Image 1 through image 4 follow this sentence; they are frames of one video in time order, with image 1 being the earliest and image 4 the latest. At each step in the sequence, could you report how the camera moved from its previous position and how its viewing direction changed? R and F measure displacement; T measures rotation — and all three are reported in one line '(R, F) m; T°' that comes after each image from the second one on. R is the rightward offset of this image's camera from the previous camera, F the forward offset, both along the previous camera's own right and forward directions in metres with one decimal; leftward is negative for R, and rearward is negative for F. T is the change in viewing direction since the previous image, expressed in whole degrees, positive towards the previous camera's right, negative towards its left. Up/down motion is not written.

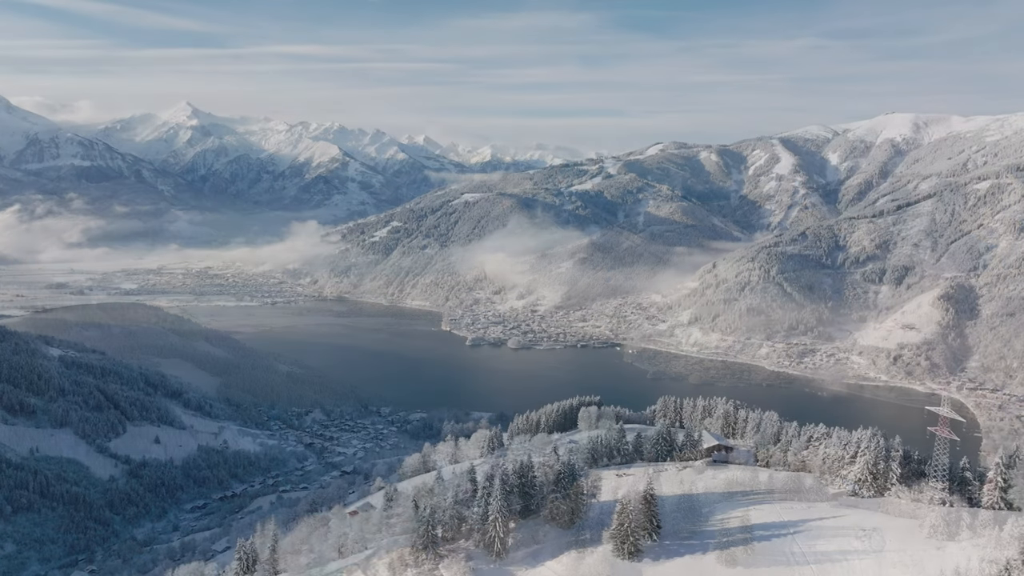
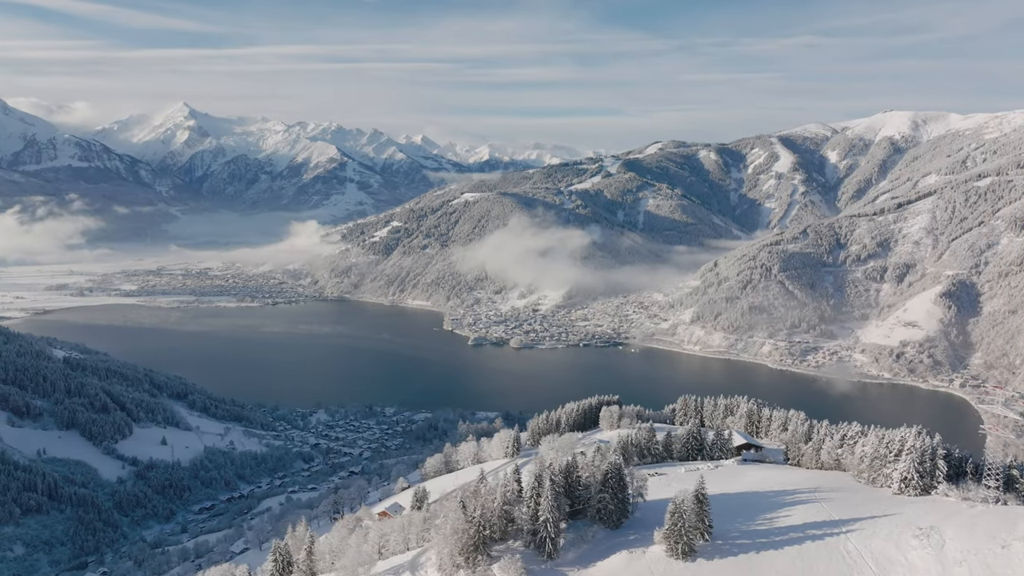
(-1.5, 0.0) m; 0°
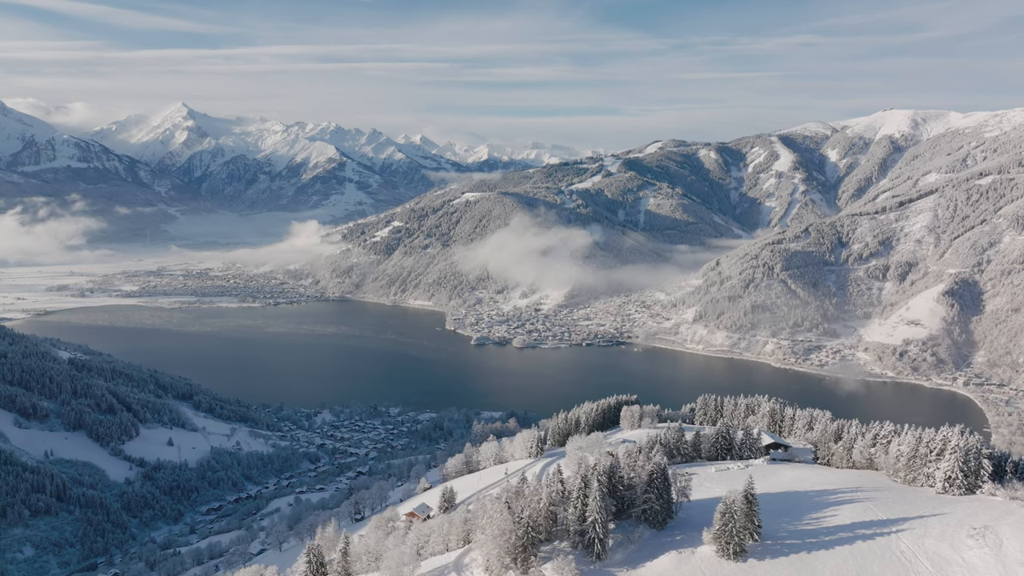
(-1.4, +0.1) m; 0°
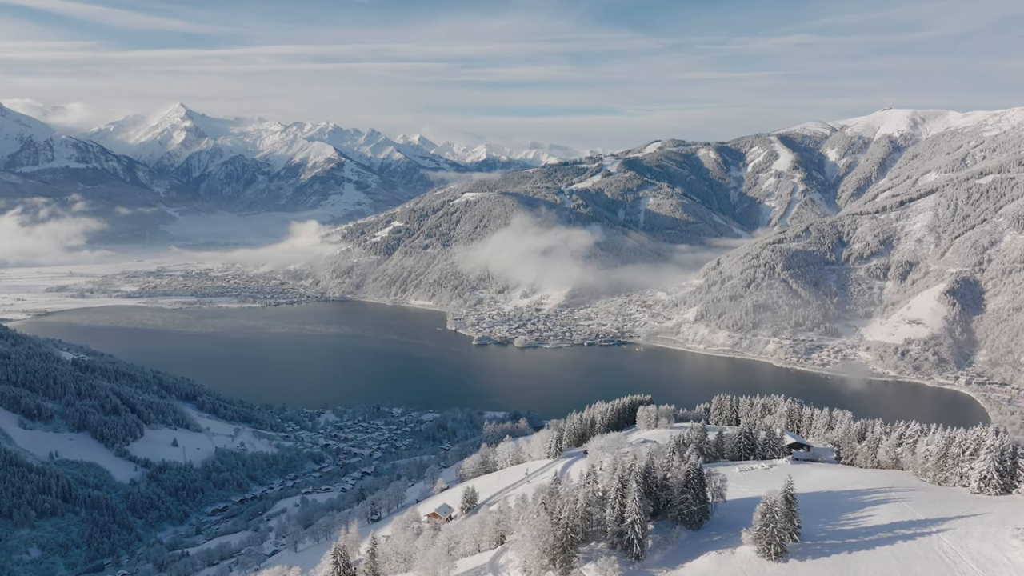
(-1.2, 0.0) m; 0°
